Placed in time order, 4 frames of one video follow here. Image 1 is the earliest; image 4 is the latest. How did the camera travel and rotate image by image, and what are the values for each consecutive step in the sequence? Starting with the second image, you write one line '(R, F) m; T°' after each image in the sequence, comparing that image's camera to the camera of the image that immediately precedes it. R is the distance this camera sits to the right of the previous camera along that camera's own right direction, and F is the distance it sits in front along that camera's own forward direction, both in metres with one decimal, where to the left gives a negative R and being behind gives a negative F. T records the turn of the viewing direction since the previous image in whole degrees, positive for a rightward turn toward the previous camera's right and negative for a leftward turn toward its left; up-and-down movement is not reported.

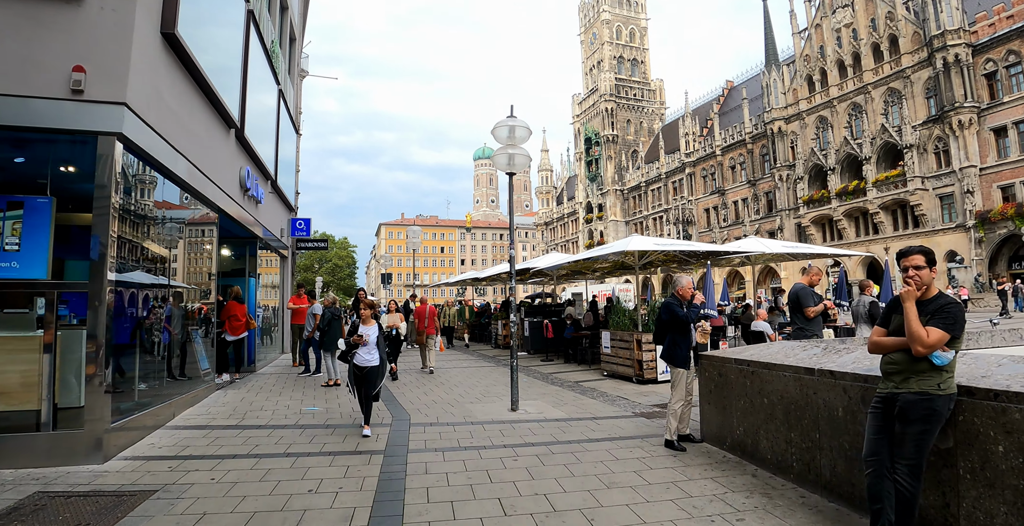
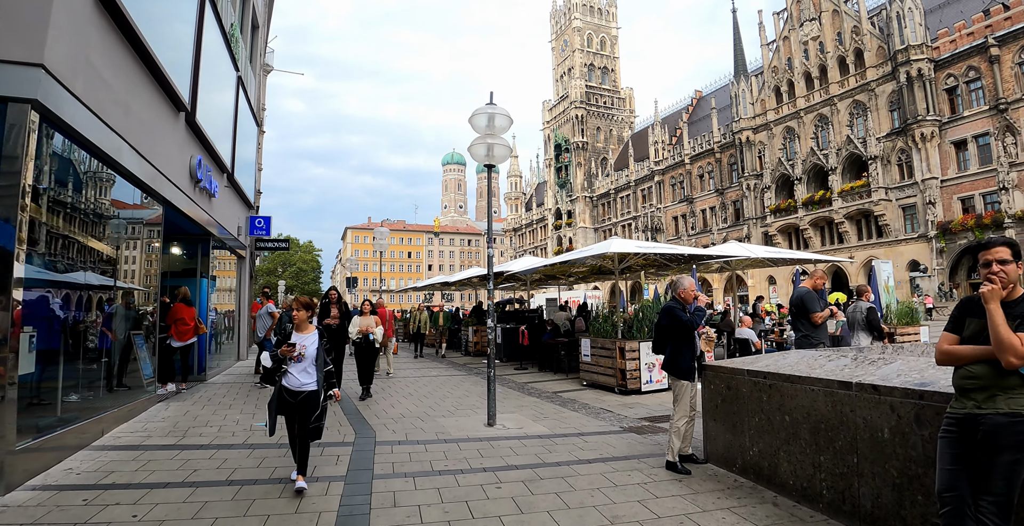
(-0.2, +0.7) m; +4°
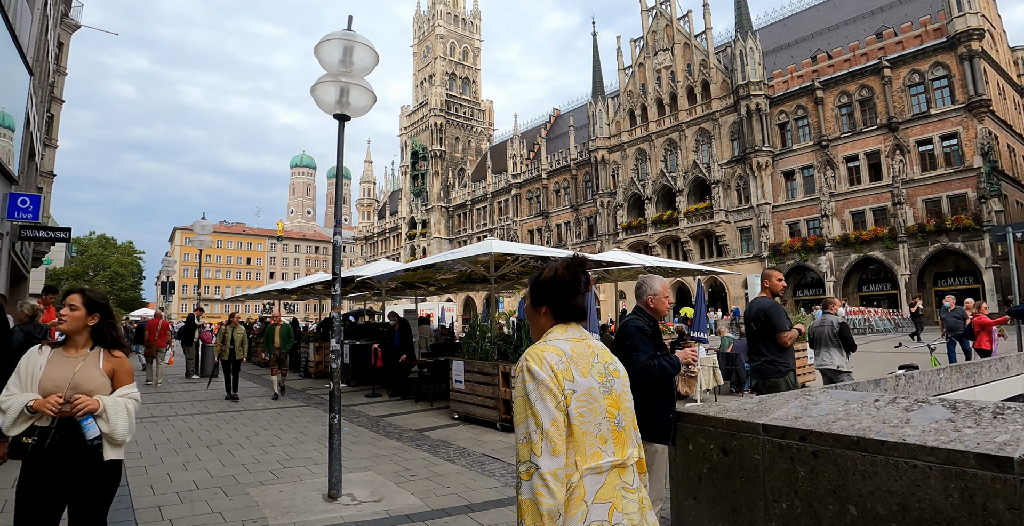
(-0.1, +2.2) m; +16°
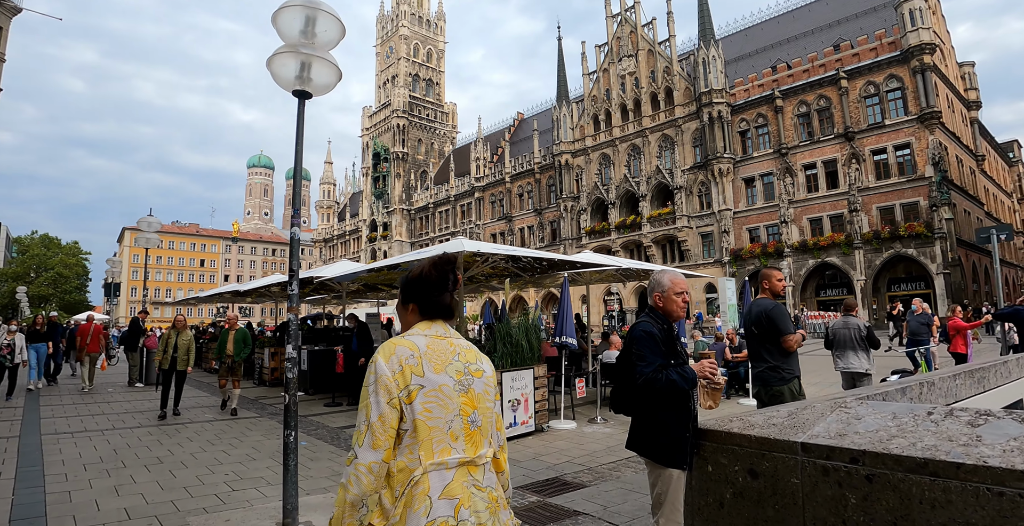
(-0.2, +0.5) m; +4°
